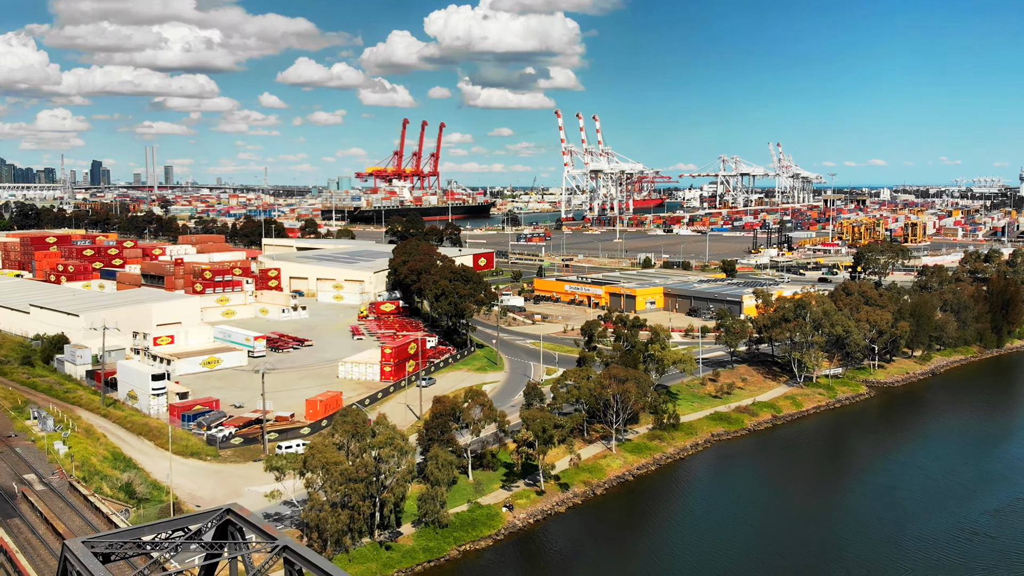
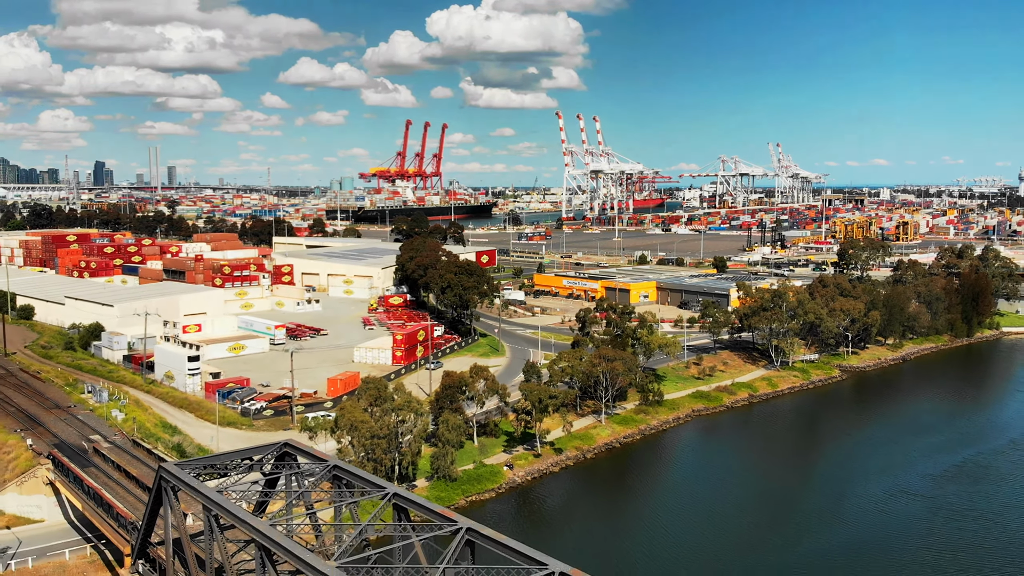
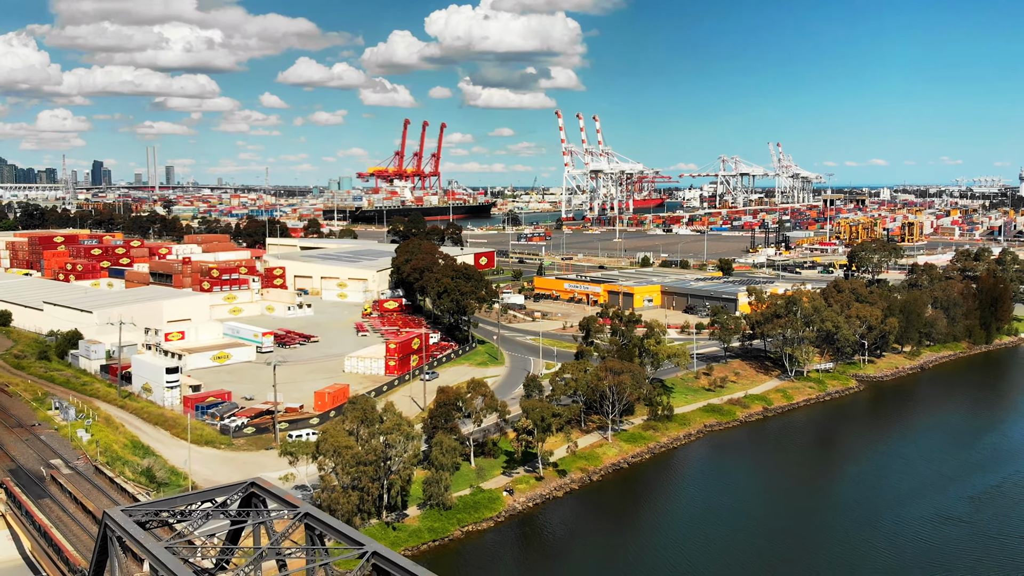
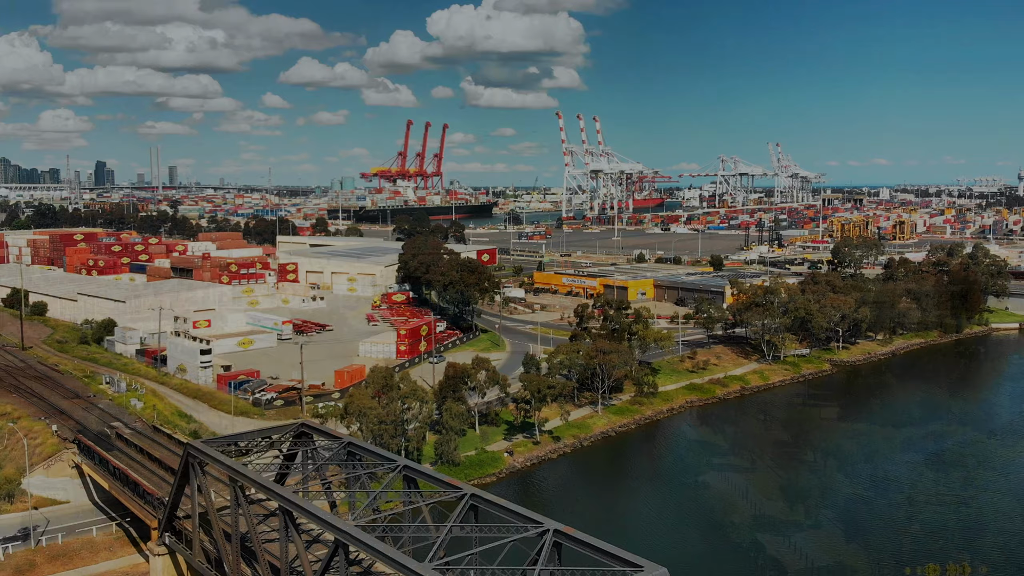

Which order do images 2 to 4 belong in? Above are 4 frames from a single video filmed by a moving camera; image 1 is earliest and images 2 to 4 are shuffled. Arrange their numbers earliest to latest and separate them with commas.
3, 2, 4
